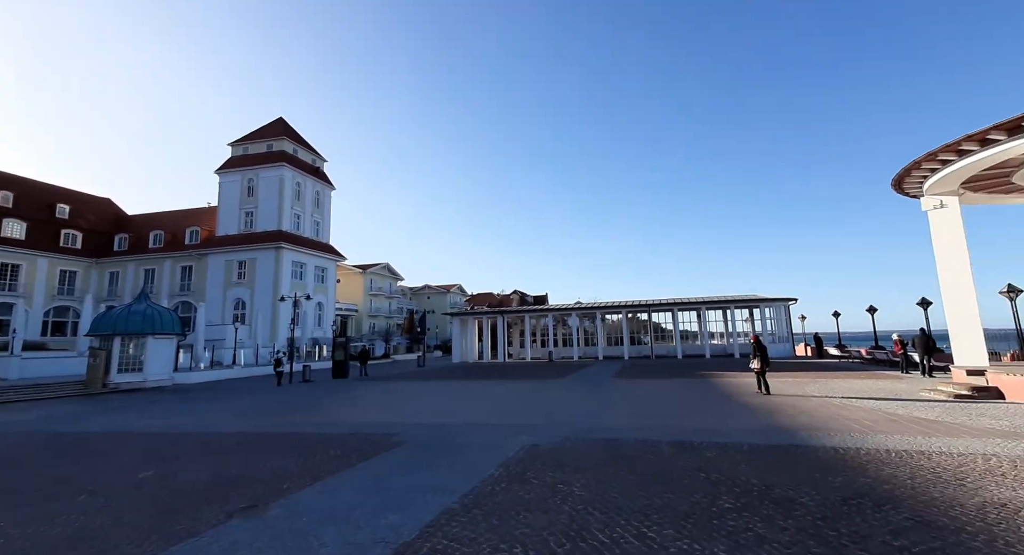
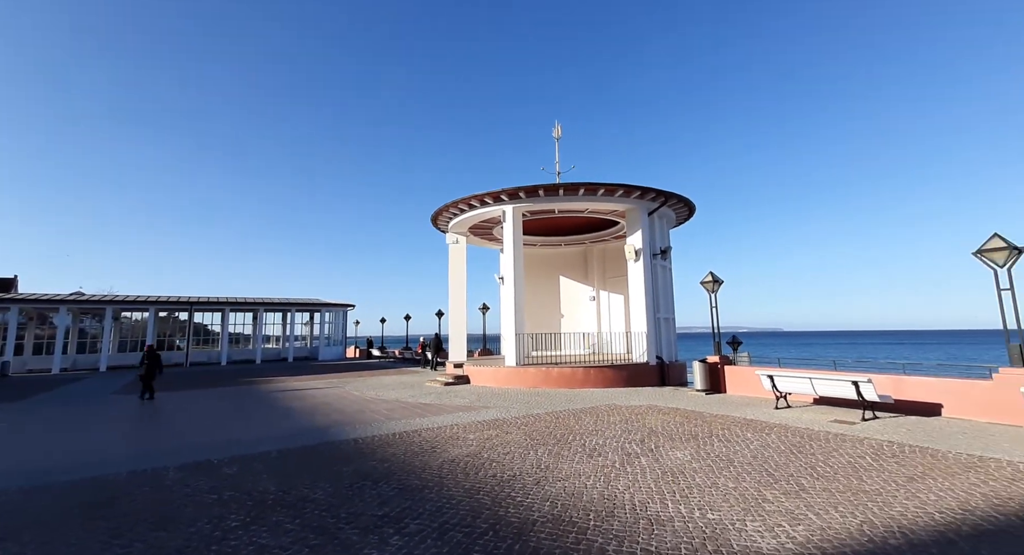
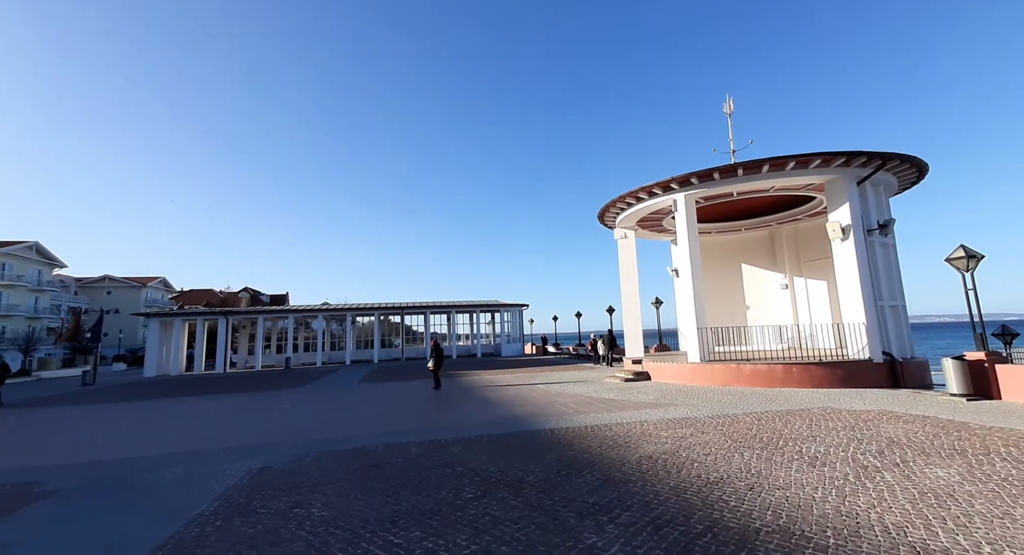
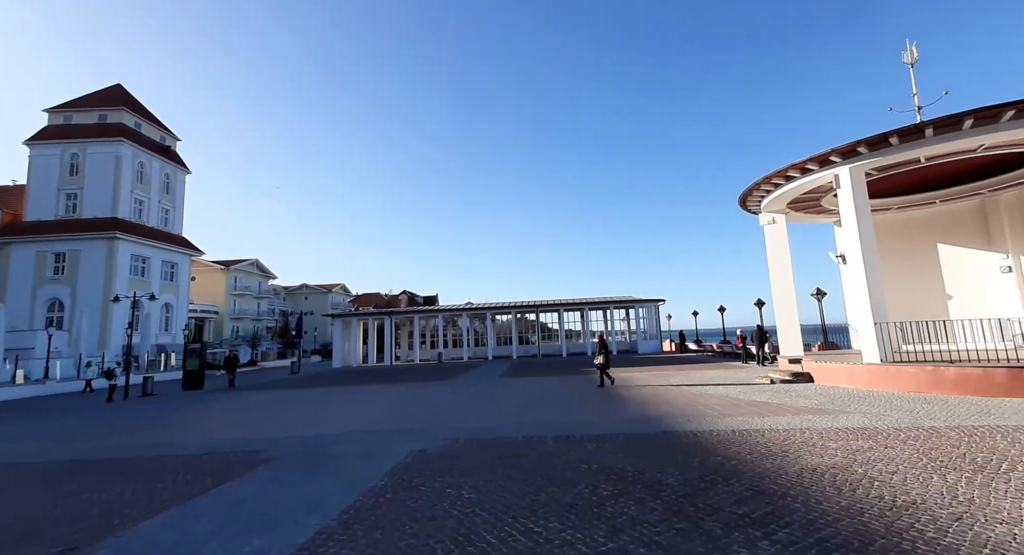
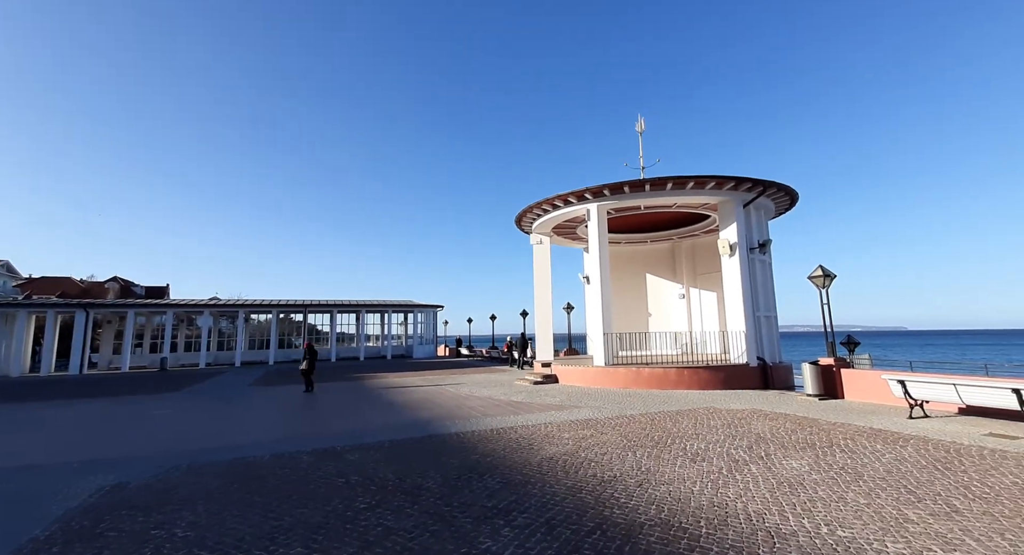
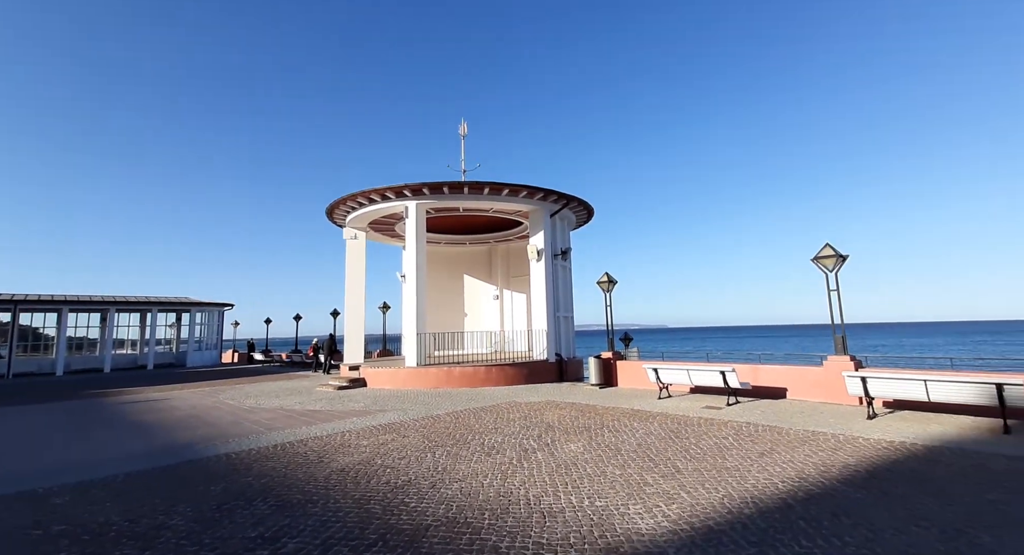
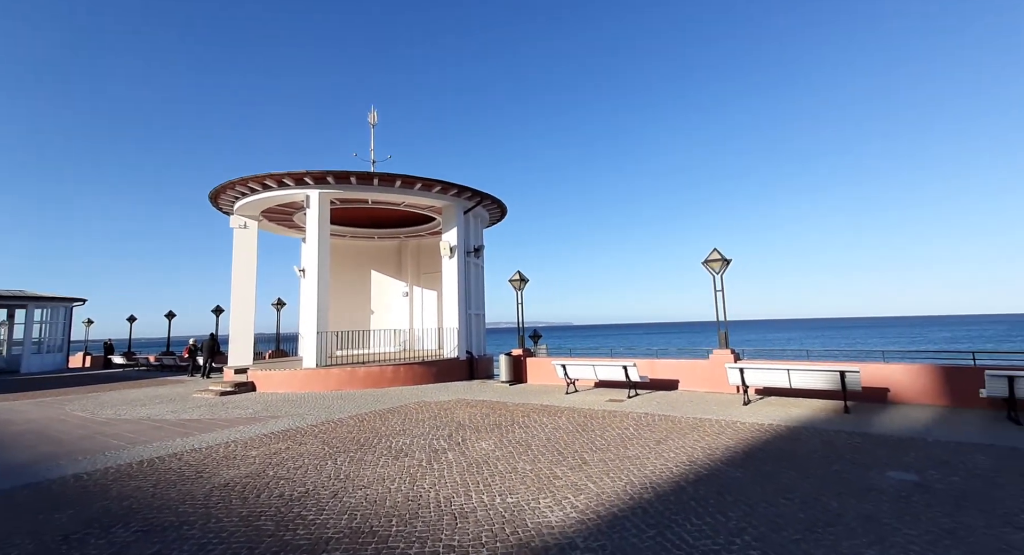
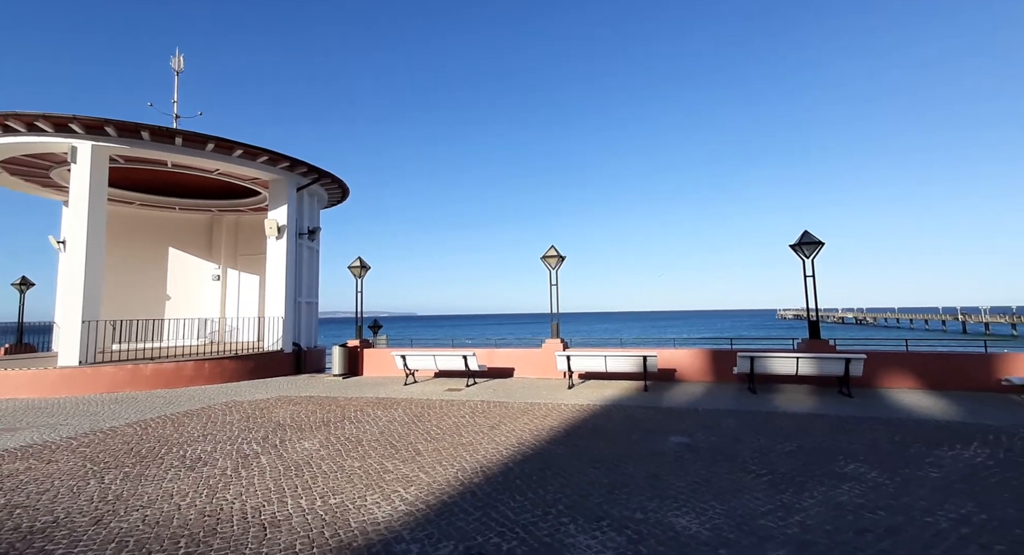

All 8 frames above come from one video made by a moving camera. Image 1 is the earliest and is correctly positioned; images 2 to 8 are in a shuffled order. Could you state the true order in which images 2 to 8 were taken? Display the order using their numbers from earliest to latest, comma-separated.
4, 3, 5, 2, 6, 7, 8
